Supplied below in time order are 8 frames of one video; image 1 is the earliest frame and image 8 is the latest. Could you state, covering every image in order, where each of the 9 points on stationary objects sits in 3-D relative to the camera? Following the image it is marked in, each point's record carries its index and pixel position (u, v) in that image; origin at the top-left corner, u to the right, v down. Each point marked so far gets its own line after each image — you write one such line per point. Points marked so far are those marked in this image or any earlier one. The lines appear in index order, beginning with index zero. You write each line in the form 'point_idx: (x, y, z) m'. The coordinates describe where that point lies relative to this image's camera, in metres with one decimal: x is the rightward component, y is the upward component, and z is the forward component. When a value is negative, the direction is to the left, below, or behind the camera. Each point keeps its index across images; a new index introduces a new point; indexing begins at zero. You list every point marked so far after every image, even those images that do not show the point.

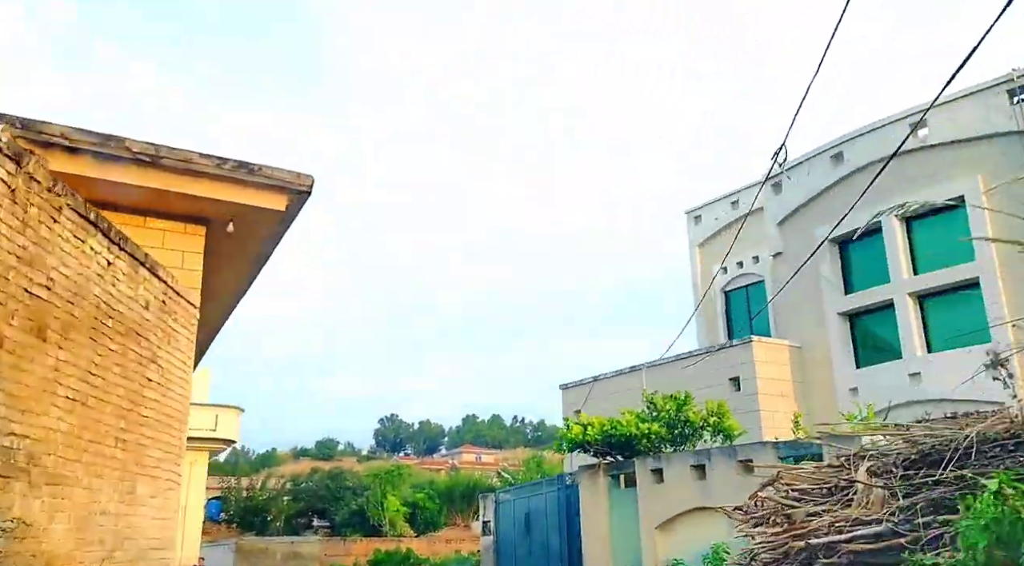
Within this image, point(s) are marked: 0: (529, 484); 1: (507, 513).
0: (+0.3, -4.0, +15.4) m
1: (-0.2, -4.9, +16.3) m
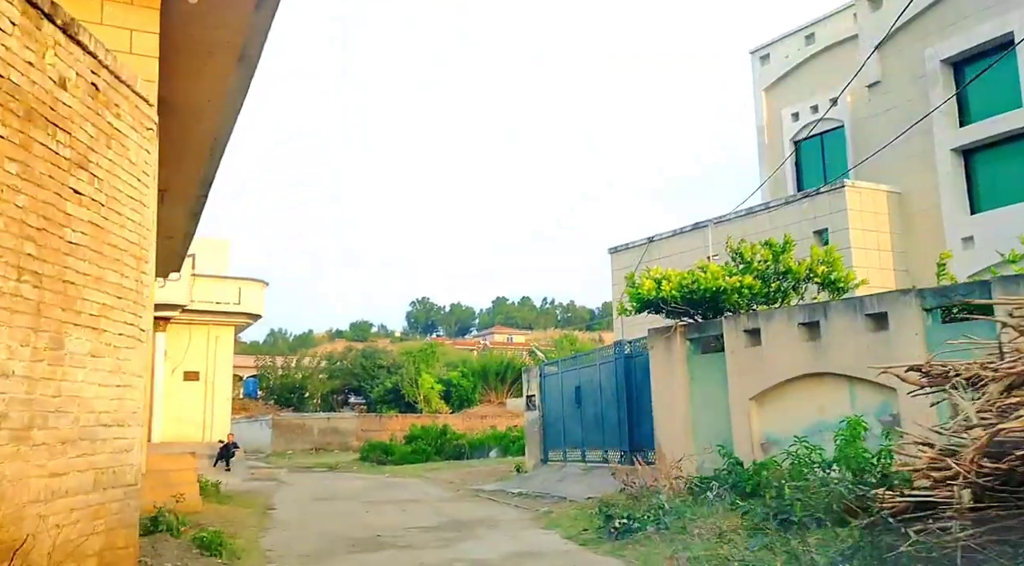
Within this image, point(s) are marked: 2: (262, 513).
0: (+1.2, -1.3, +13.7) m
1: (+0.8, -2.0, +14.7) m
2: (-3.3, -3.1, +10.3) m
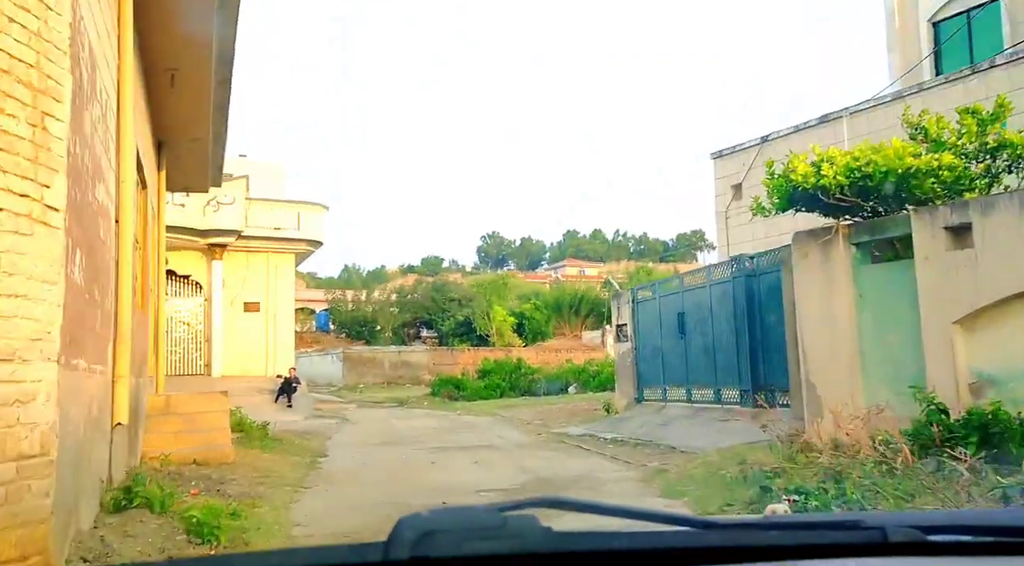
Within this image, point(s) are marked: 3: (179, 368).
0: (+2.5, +0.1, +11.4) m
1: (+2.2, -0.5, +12.5) m
2: (-2.3, -2.0, +8.6) m
3: (-8.5, -2.2, +19.7) m
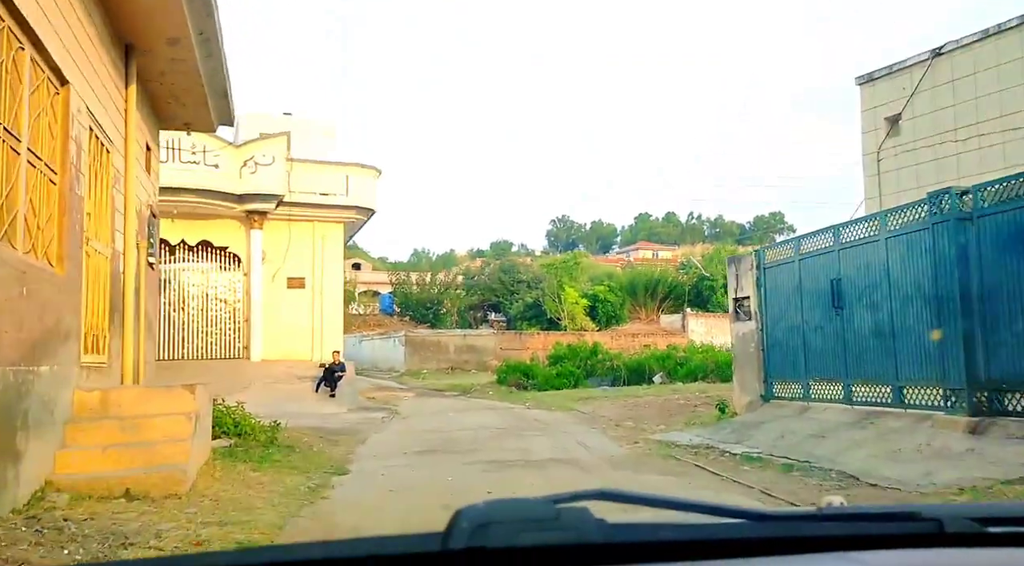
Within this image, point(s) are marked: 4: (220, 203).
0: (+3.5, +0.6, +8.2) m
1: (+3.3, 0.0, +9.4) m
2: (-1.5, -1.6, +5.9) m
3: (-6.7, -1.6, +17.5) m
4: (-6.4, +1.8, +17.0) m
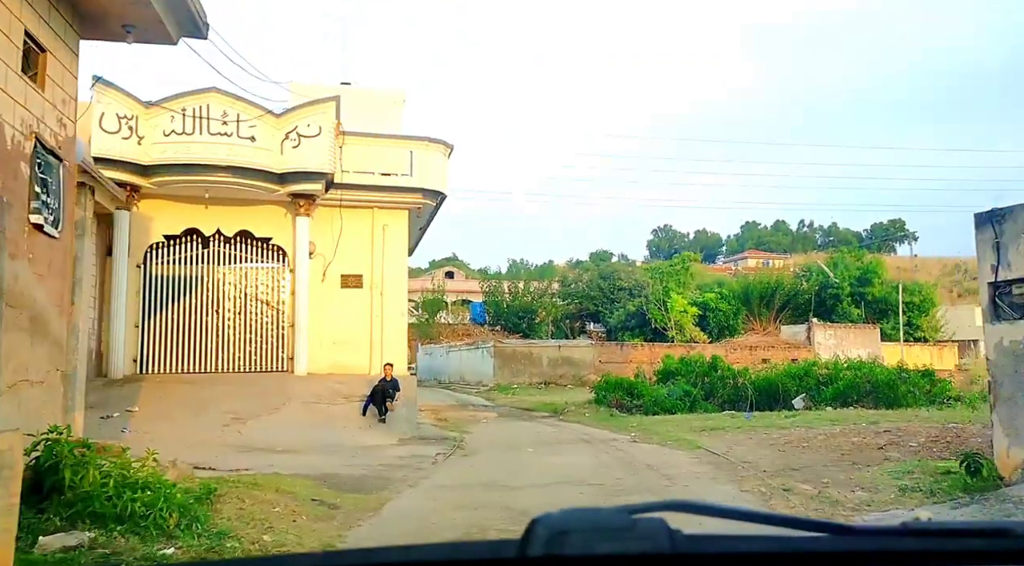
0: (+4.1, +0.8, +4.1) m
1: (+4.0, +0.2, +5.3) m
2: (-1.2, -1.3, +2.4) m
3: (-4.9, -1.5, +14.6) m
4: (-4.6, +1.8, +14.1) m
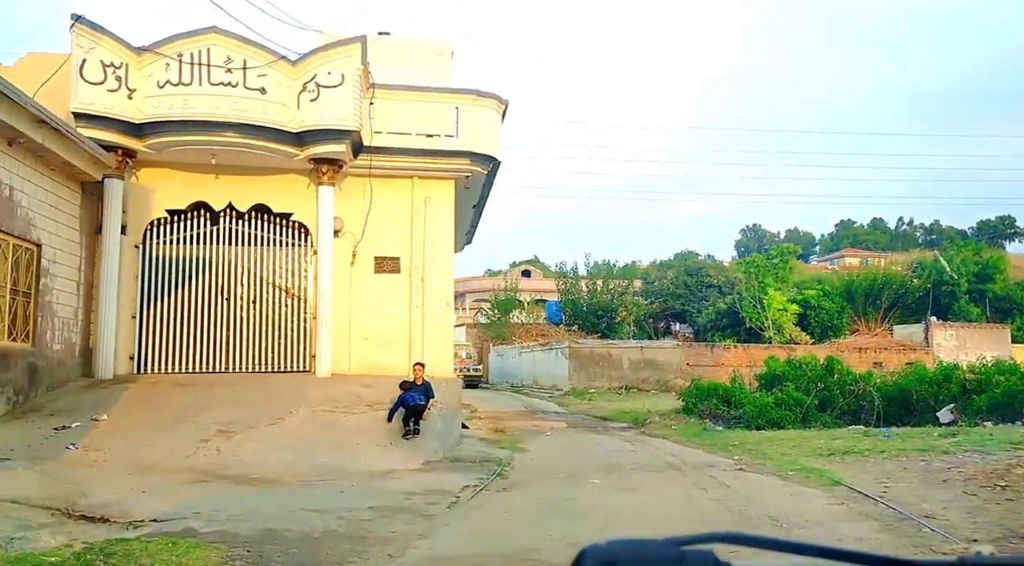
0: (+3.9, +1.2, +0.9) m
1: (+4.0, +0.5, +2.0) m
2: (-1.5, -1.0, -0.2) m
3: (-3.8, -1.3, +12.2) m
4: (-3.7, +2.1, +11.7) m
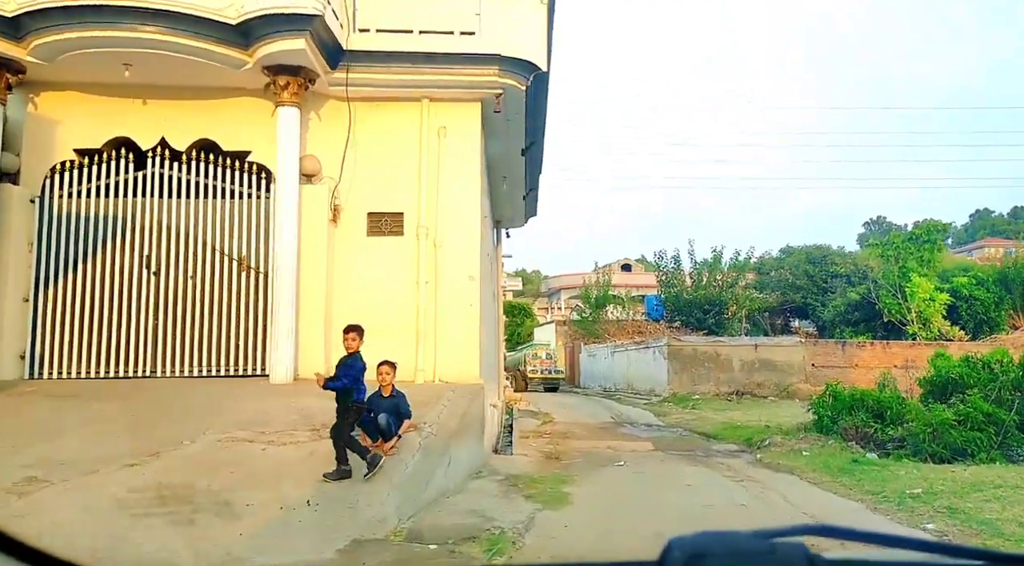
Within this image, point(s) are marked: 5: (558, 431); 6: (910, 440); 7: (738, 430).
0: (+2.8, +1.7, -3.7) m
1: (+3.0, +1.0, -2.5) m
2: (-2.7, -0.6, -4.1) m
3: (-3.3, -0.9, +8.6) m
4: (-3.3, +2.5, +8.1) m
5: (+0.9, -3.0, +15.5) m
6: (+5.7, -2.2, +11.1) m
7: (+4.6, -2.9, +15.5) m
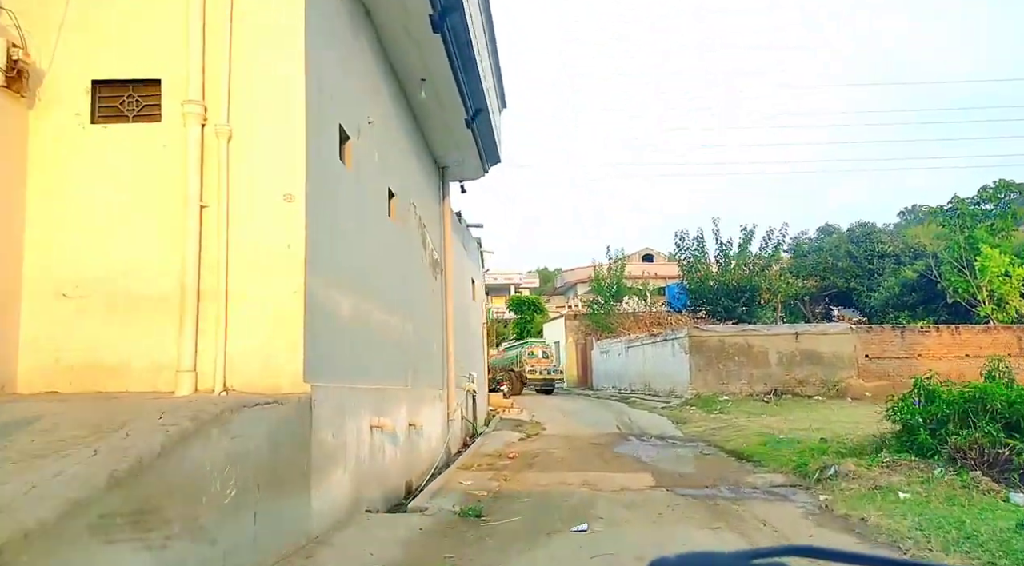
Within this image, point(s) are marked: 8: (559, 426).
0: (+1.3, +2.3, -8.1) m
1: (+1.6, +1.7, -7.0) m
2: (-4.1, -0.1, -8.3) m
3: (-4.3, -0.4, +4.4) m
4: (-4.4, +2.9, +3.8) m
5: (+0.2, -2.4, +11.1) m
6: (+4.8, -1.6, +6.5) m
7: (+3.9, -2.3, +11.0) m
8: (+1.1, -3.4, +18.2) m
